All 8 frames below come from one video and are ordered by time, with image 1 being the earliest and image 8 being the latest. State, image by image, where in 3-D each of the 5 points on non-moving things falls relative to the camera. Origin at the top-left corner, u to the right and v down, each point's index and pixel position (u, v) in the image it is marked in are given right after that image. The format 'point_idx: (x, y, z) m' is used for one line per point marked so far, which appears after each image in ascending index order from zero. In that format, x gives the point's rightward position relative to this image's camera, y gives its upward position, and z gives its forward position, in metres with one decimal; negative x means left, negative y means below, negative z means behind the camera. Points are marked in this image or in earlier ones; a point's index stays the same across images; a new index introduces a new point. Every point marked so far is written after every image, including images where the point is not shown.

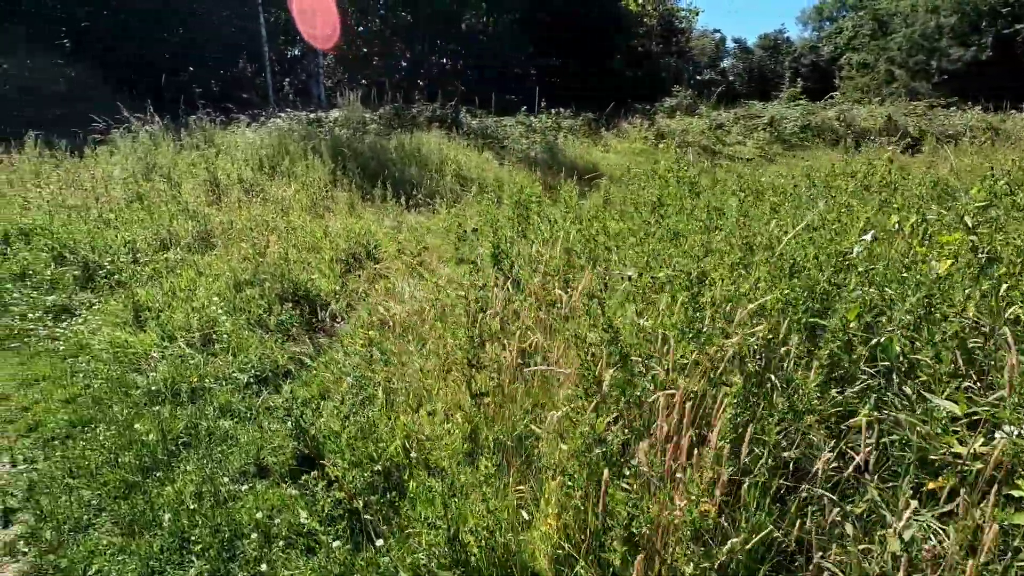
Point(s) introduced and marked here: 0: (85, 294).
0: (-3.8, 0.0, +4.8) m
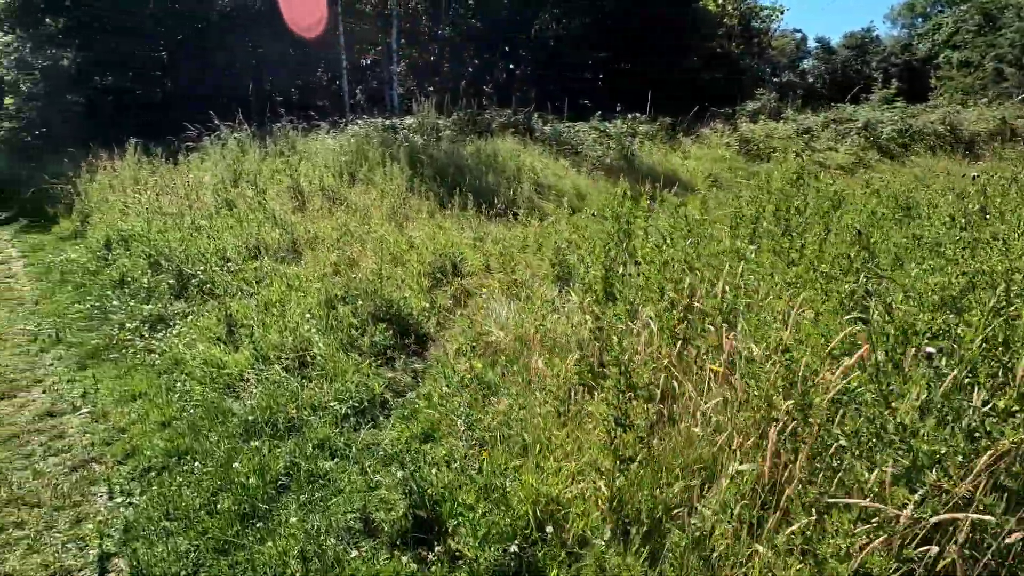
0: (-2.9, -0.1, +4.8) m
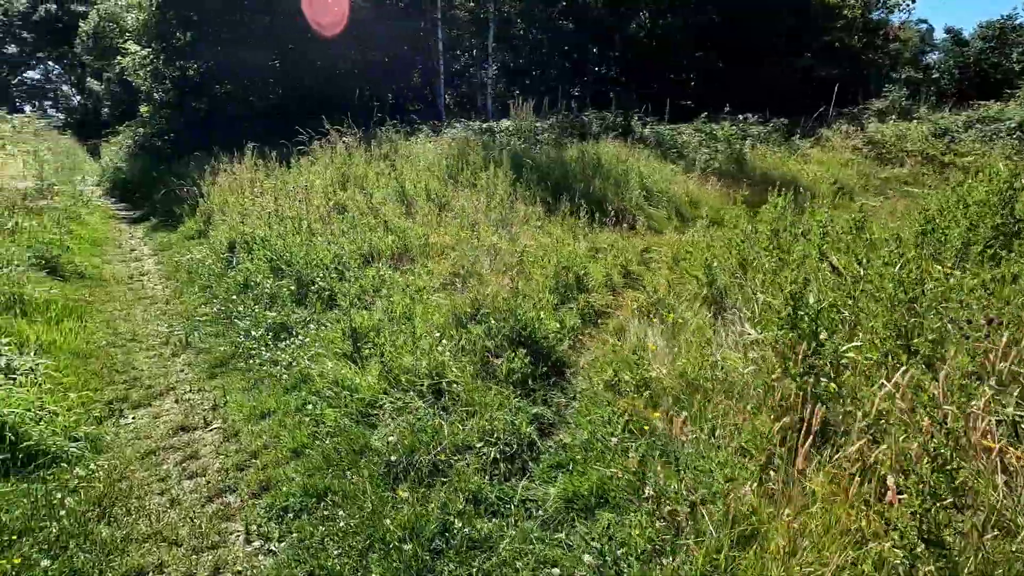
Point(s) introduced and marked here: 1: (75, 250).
0: (-1.8, -0.2, +4.6) m
1: (-6.2, +0.5, +7.6) m
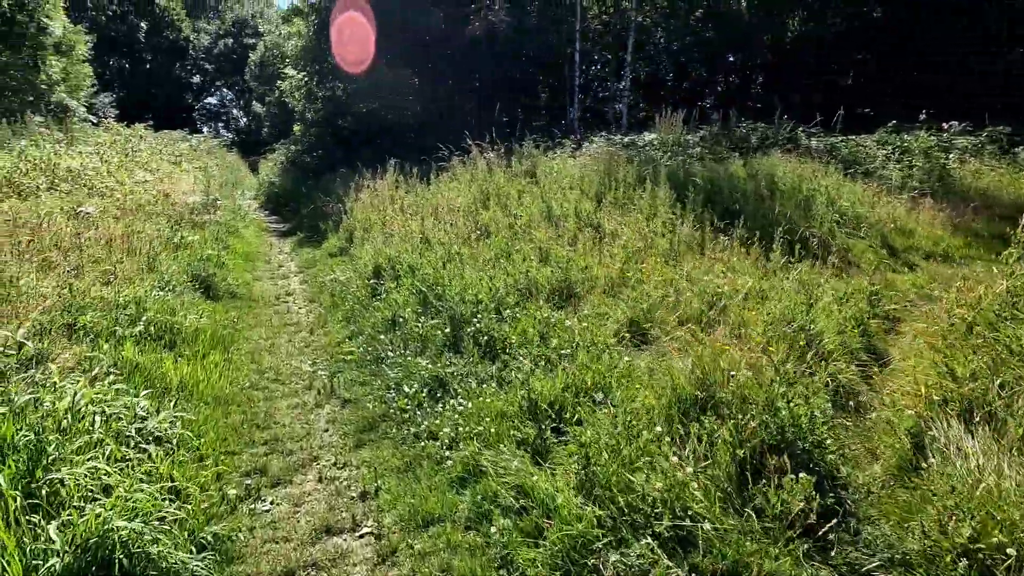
0: (-0.4, -0.5, +3.9) m
1: (-4.0, +0.3, +7.7) m
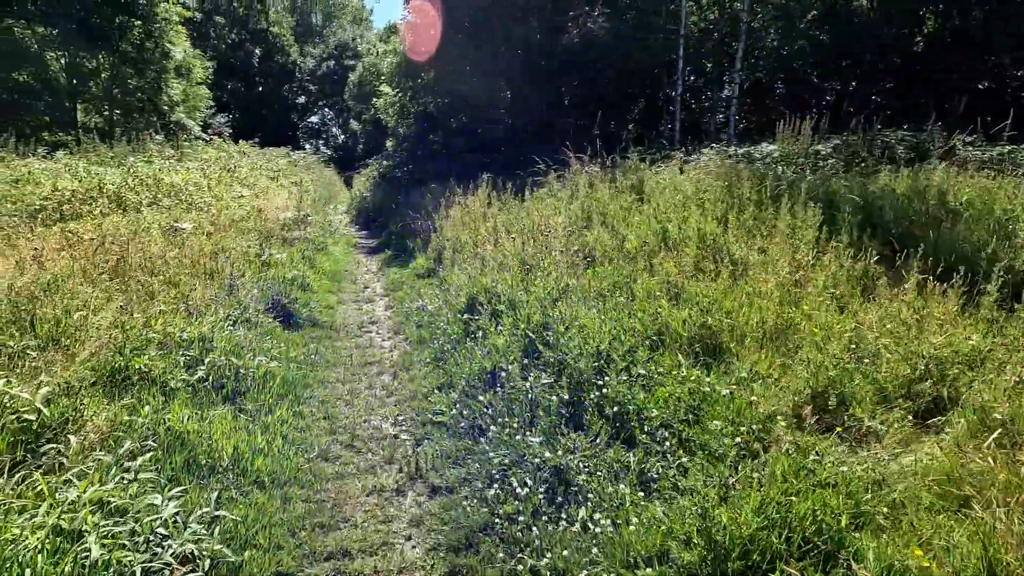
0: (+0.4, -0.8, +2.9) m
1: (-2.7, 0.0, +7.2) m
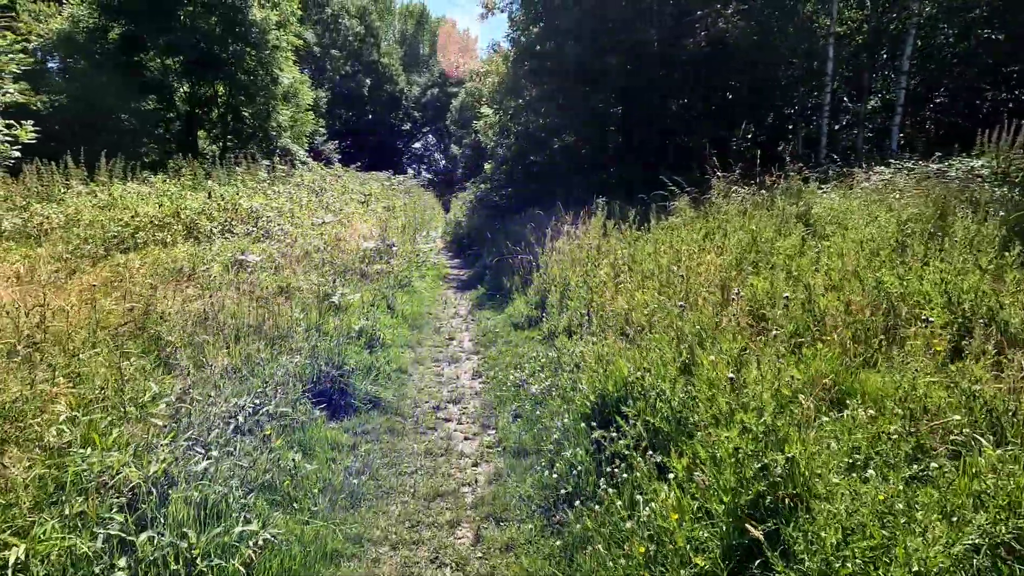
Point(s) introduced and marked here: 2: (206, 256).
0: (+0.9, -1.3, +0.9) m
1: (-1.3, -0.6, +5.7) m
2: (-4.0, +0.4, +6.9) m
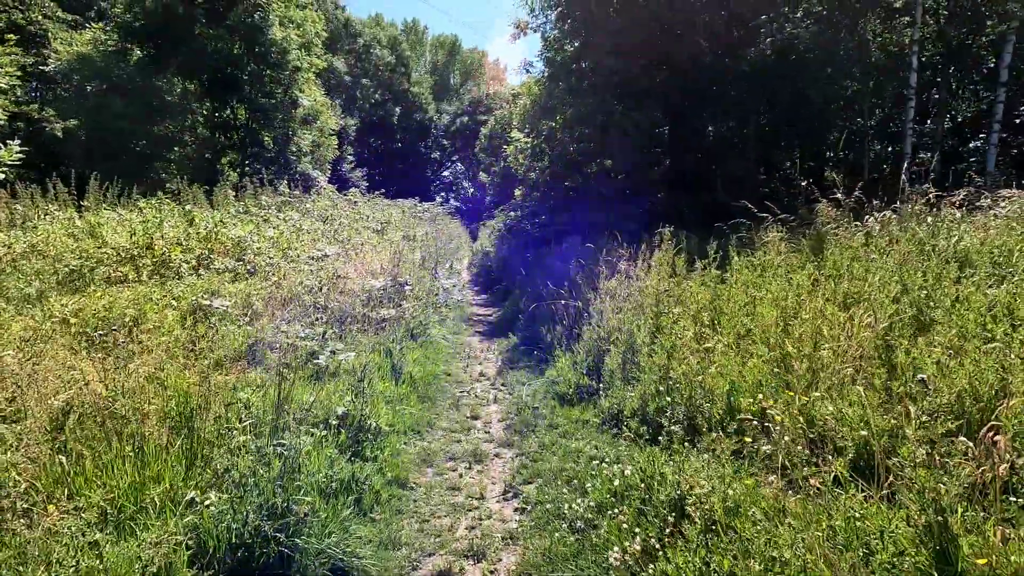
0: (+1.0, -1.6, -1.0) m
1: (-1.0, -1.1, +3.9) m
2: (-3.5, -0.1, +5.4) m
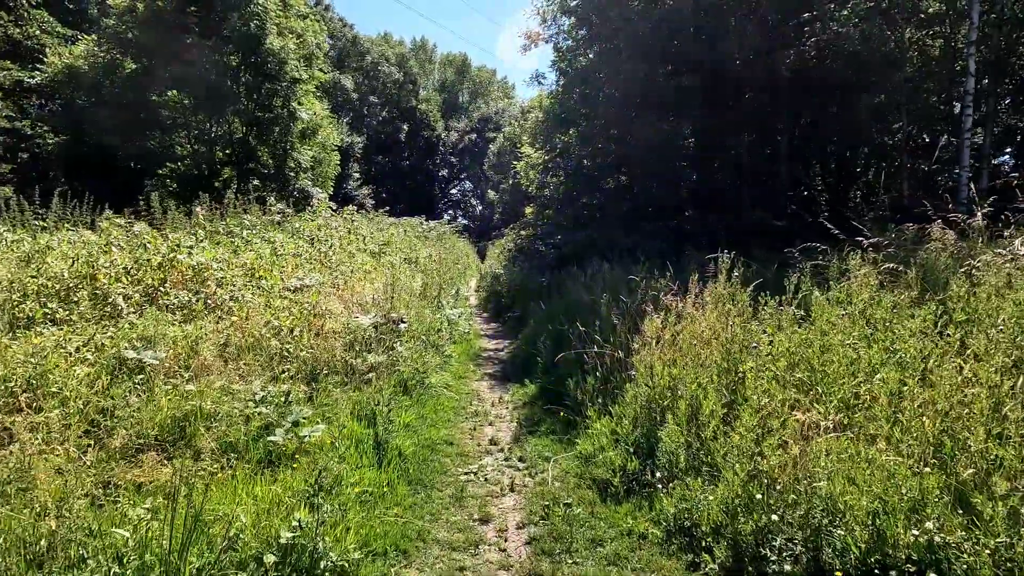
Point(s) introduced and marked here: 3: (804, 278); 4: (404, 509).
0: (+1.1, -1.7, -2.4) m
1: (-0.8, -1.4, +2.6) m
2: (-3.3, -0.5, +4.1) m
3: (+2.9, +0.1, +5.1) m
4: (-0.7, -1.4, +3.4) m
